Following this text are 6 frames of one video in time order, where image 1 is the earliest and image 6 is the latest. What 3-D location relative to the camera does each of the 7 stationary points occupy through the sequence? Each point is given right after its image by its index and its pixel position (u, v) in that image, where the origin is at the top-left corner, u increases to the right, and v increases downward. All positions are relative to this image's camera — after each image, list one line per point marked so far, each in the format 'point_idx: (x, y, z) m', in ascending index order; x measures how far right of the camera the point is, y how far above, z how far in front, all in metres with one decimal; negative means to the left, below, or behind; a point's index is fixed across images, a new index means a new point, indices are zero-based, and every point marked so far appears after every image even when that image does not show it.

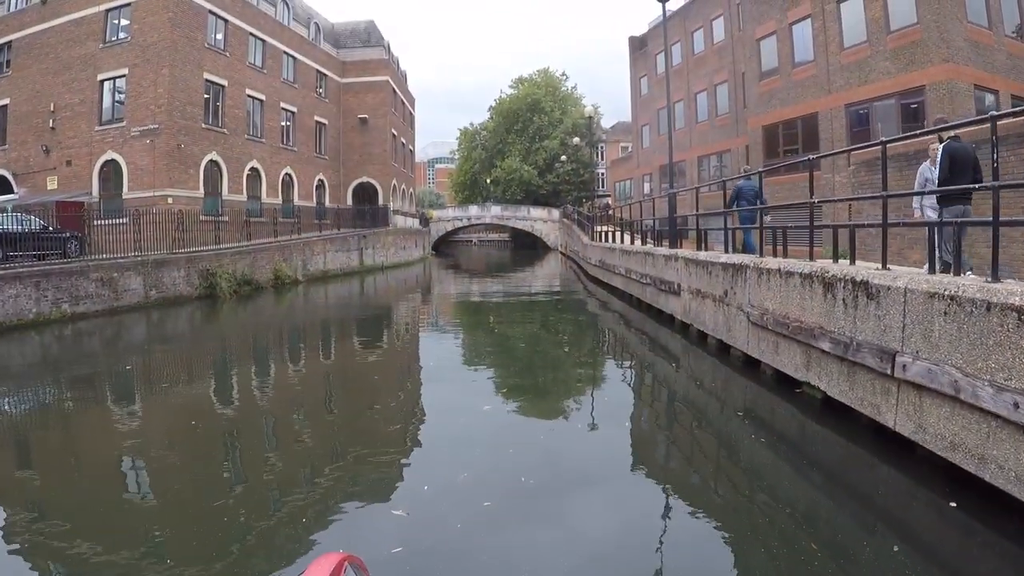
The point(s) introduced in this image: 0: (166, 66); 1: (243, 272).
0: (-11.6, +7.6, +19.6) m
1: (-8.0, +0.5, +17.6) m
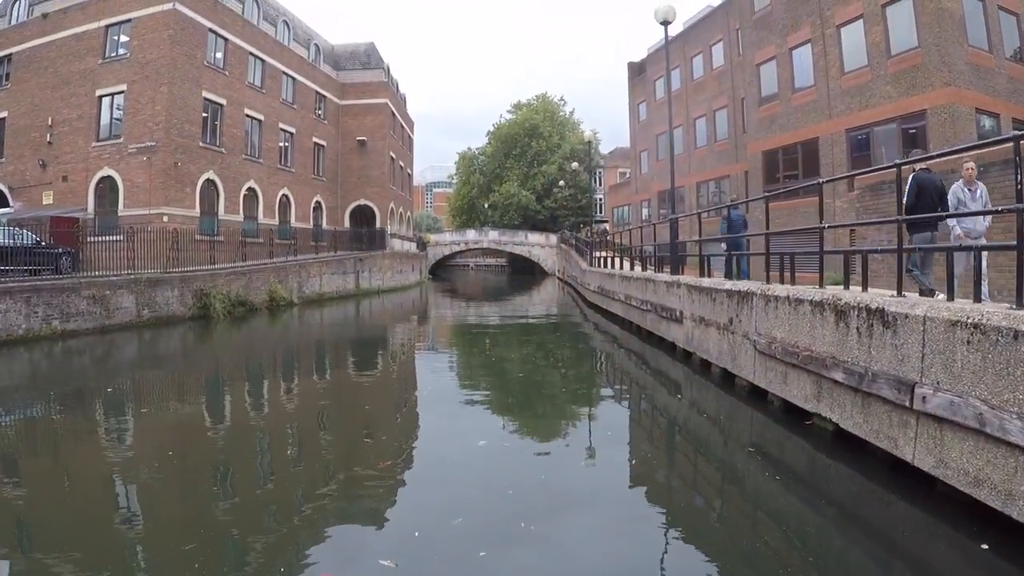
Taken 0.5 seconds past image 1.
0: (-11.6, +6.9, +19.6) m
1: (-8.1, -0.1, +17.4) m
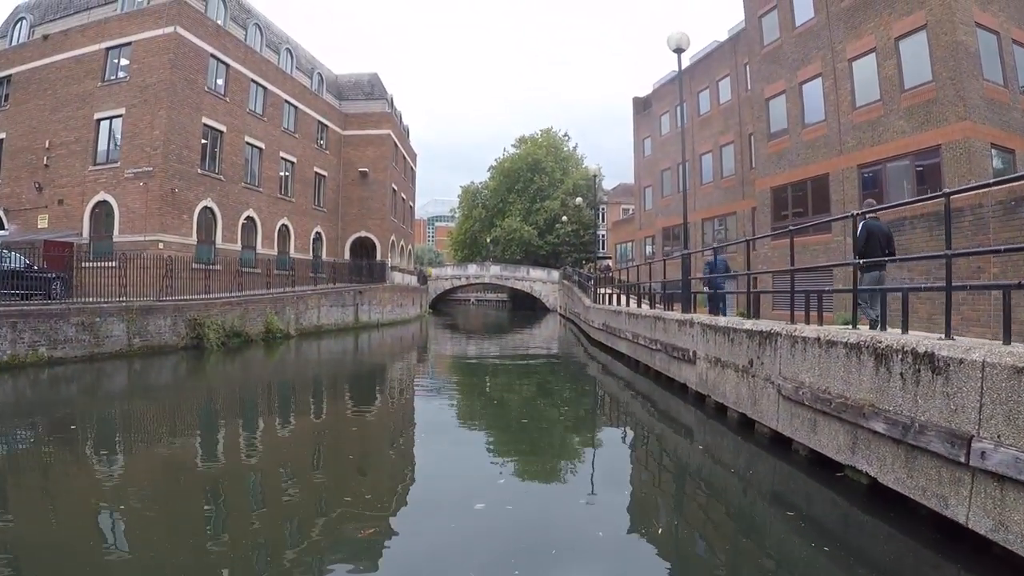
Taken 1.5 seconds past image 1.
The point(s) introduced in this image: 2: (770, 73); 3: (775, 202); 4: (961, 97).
0: (-11.5, +6.0, +19.6) m
1: (-8.0, -1.0, +16.9) m
2: (+7.7, +6.4, +17.7) m
3: (+7.6, +2.5, +17.2) m
4: (+9.2, +3.9, +12.2) m
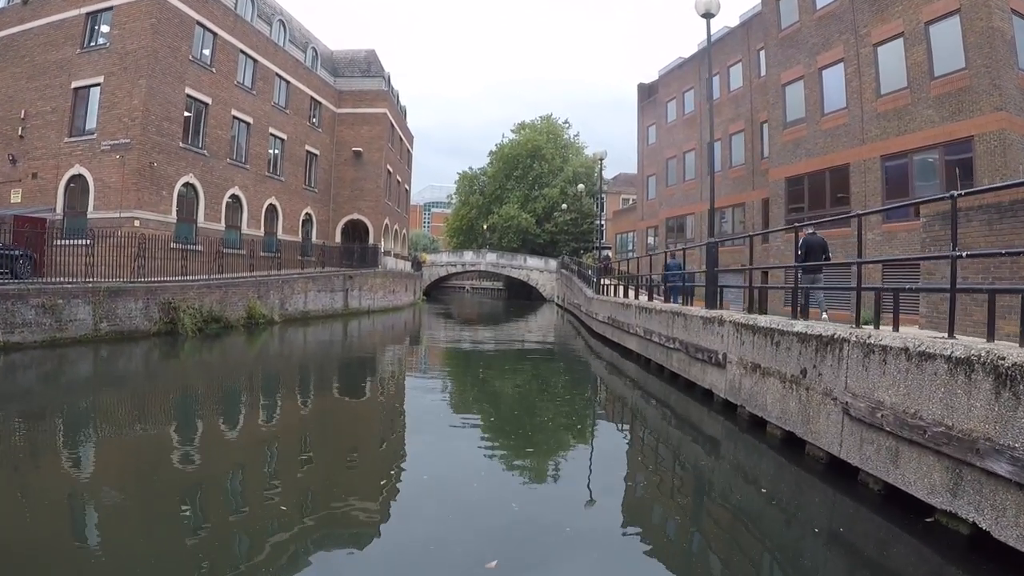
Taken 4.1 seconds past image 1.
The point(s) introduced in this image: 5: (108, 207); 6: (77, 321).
0: (-11.4, +6.6, +18.6) m
1: (-8.1, -0.5, +16.0) m
2: (+7.8, +6.5, +16.9) m
3: (+7.7, +2.6, +16.5) m
4: (+9.3, +3.9, +11.4) m
5: (-12.5, +2.5, +18.5) m
6: (-9.1, -0.7, +12.5) m
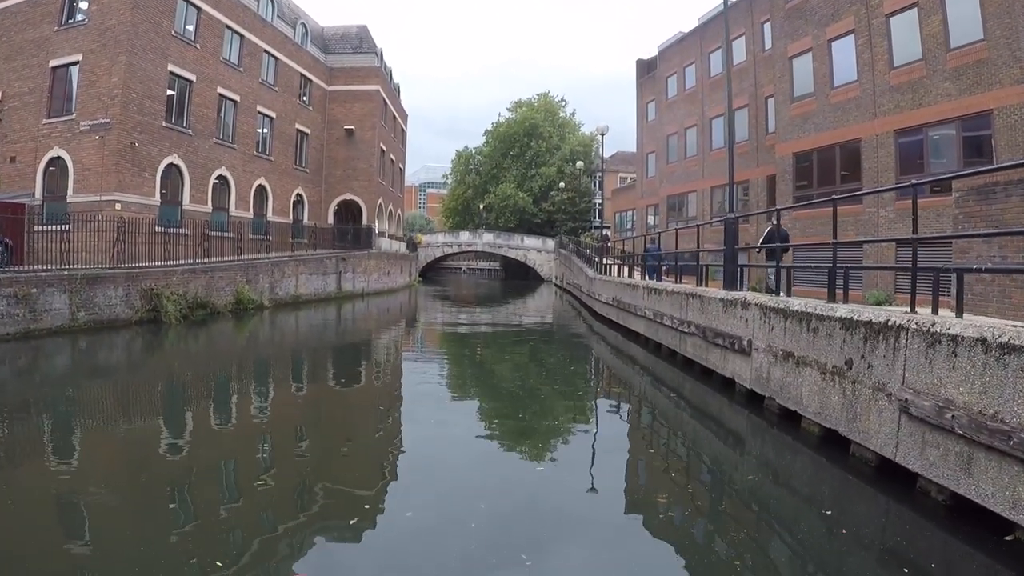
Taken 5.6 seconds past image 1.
0: (-11.5, +7.0, +17.8) m
1: (-8.1, -0.1, +15.6) m
2: (+7.7, +7.1, +16.2) m
3: (+7.6, +3.2, +16.0) m
4: (+9.2, +4.3, +10.9) m
5: (-12.6, +2.9, +17.9) m
6: (-9.1, -0.4, +12.0) m
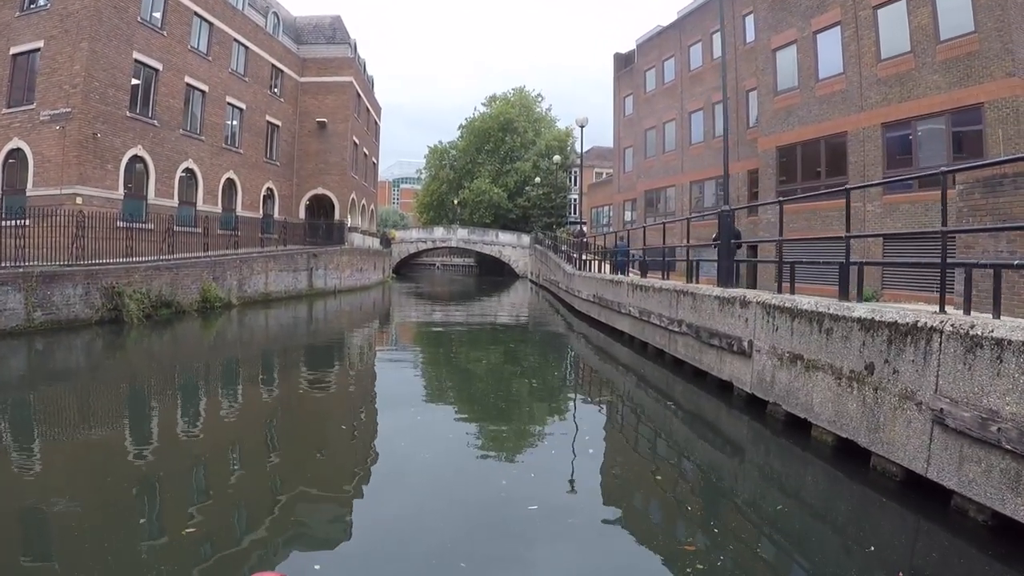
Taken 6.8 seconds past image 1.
0: (-12.1, +7.1, +16.9) m
1: (-8.5, -0.1, +14.8) m
2: (+7.1, +7.2, +16.2) m
3: (+7.1, +3.3, +16.0) m
4: (+9.0, +4.4, +11.0) m
5: (-13.1, +2.9, +16.9) m
6: (-9.4, -0.4, +11.3) m
